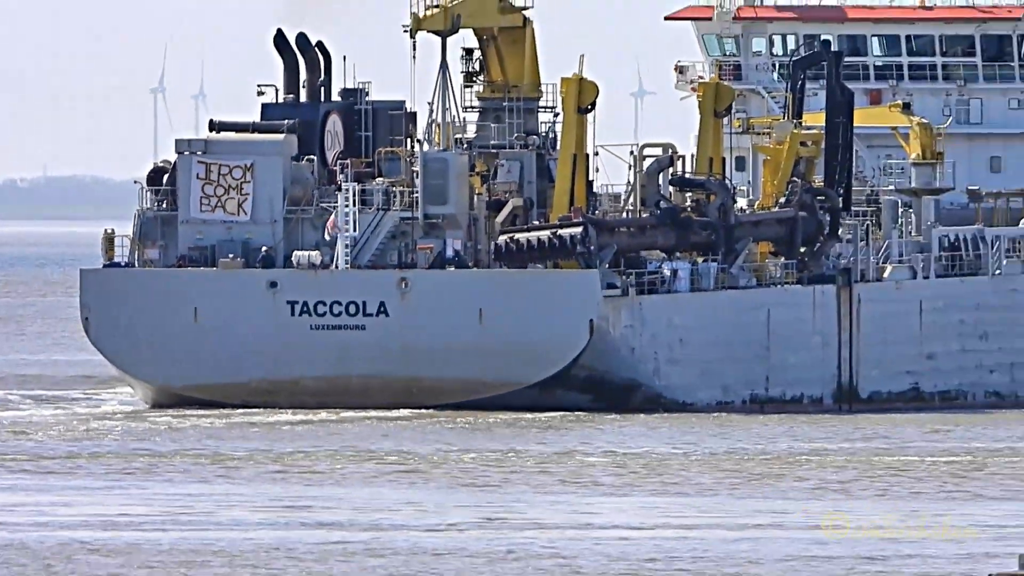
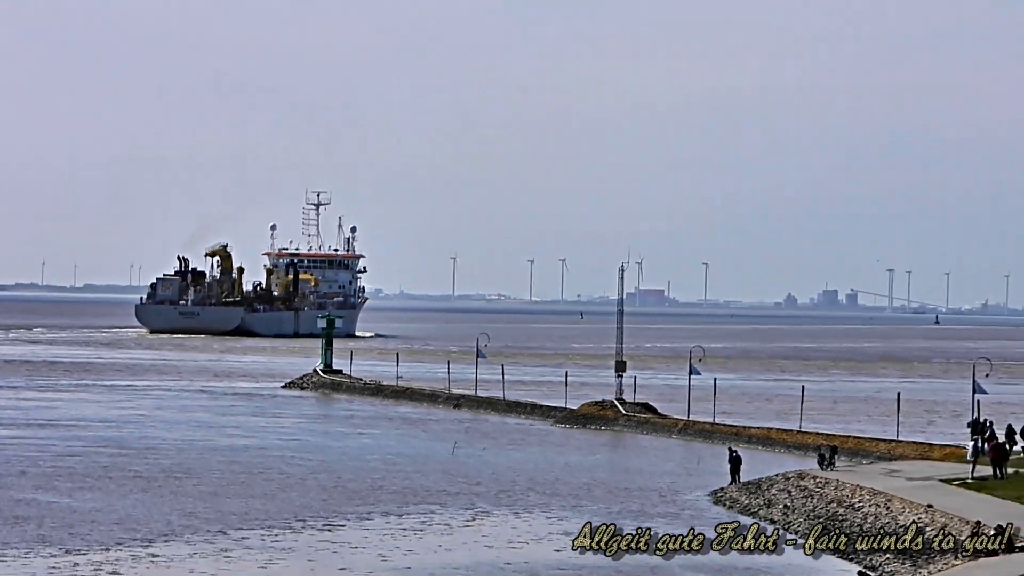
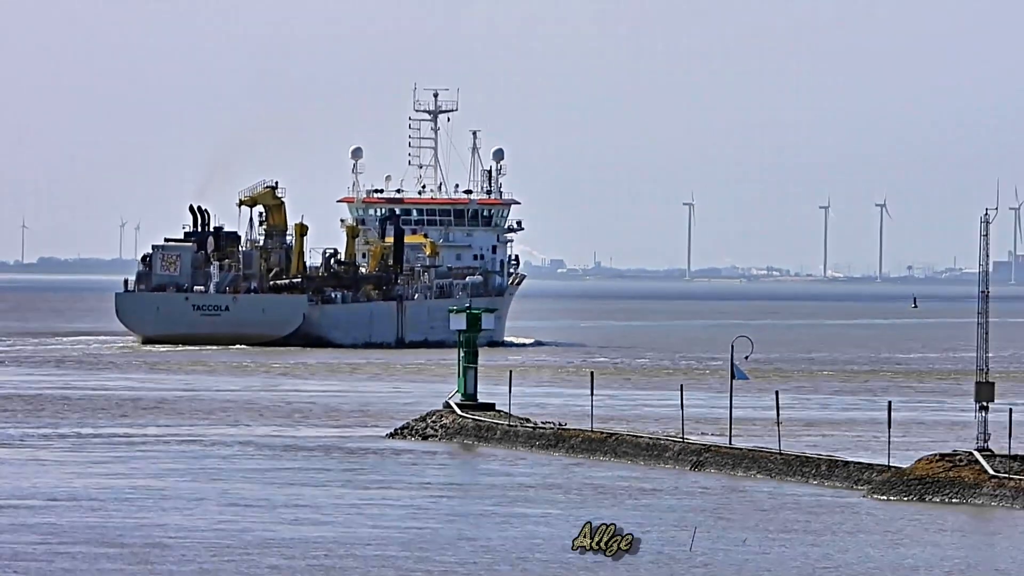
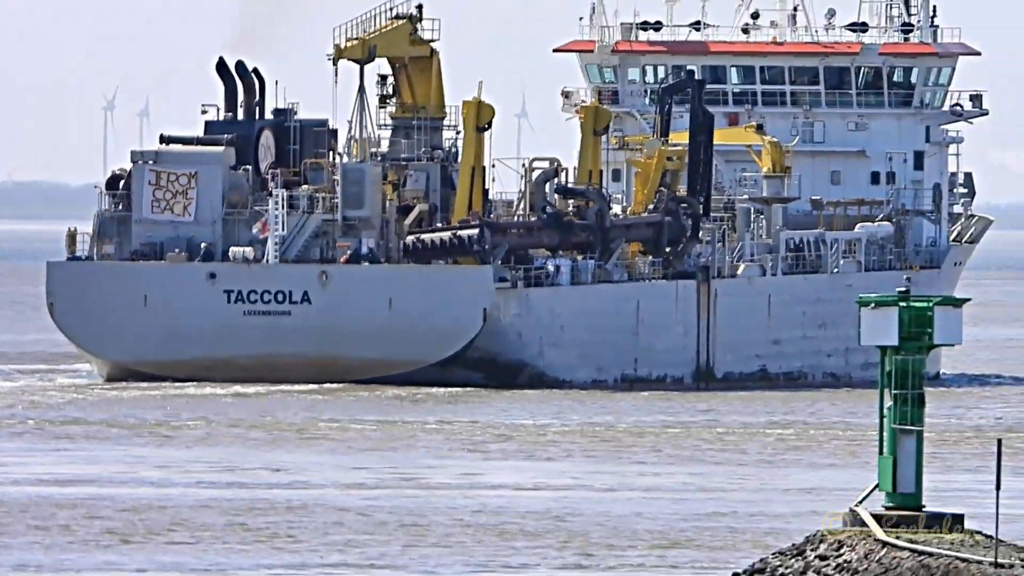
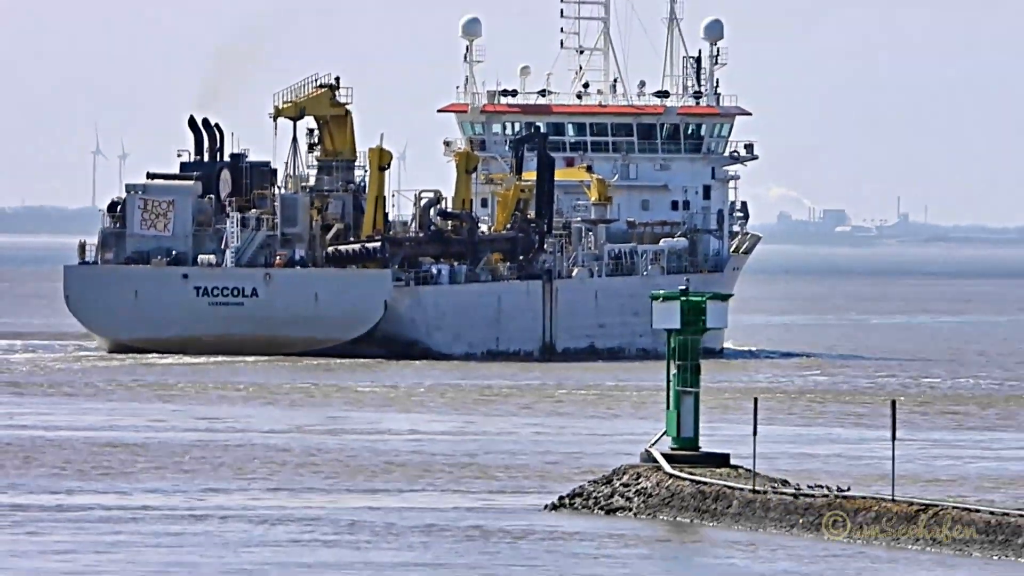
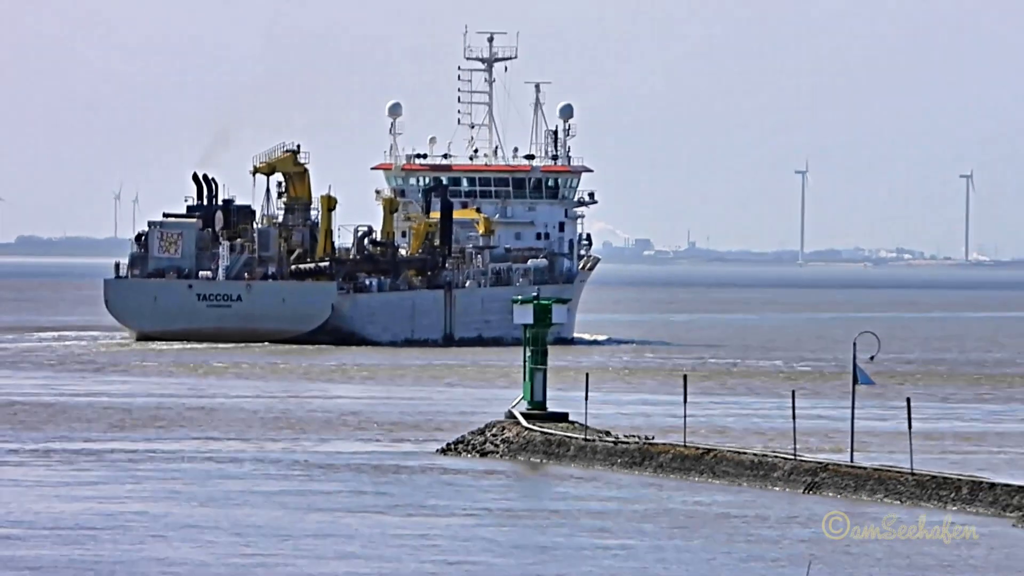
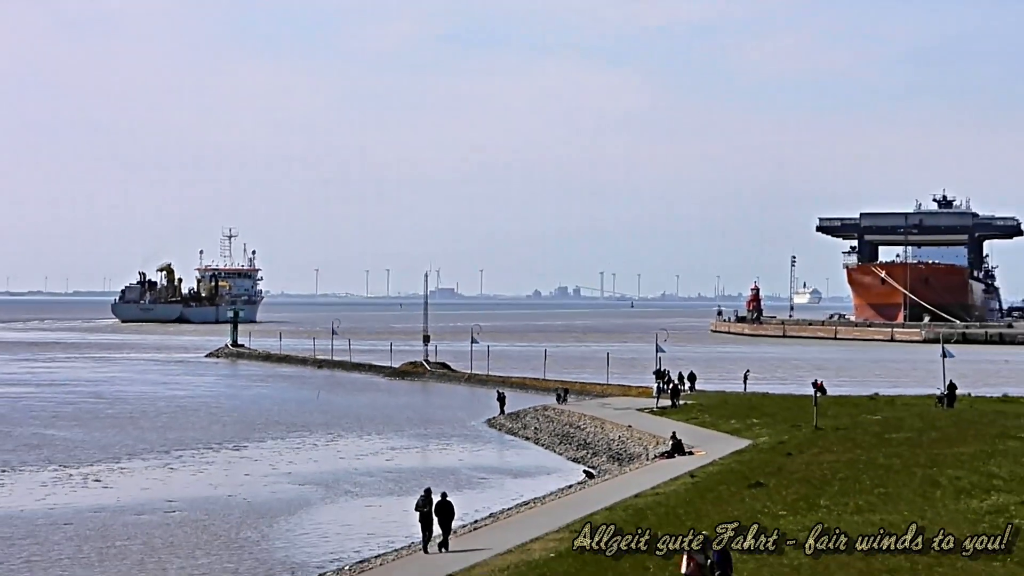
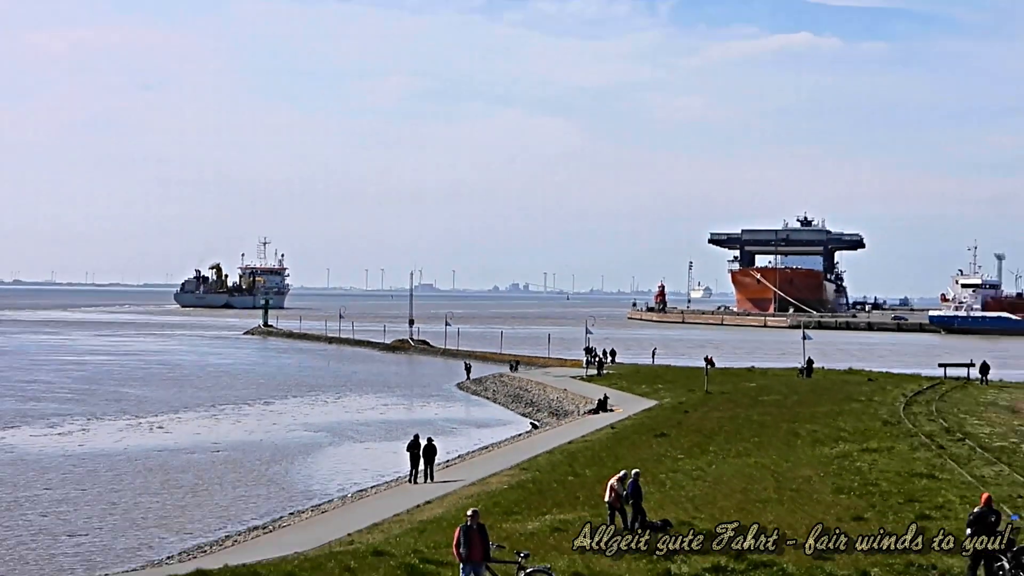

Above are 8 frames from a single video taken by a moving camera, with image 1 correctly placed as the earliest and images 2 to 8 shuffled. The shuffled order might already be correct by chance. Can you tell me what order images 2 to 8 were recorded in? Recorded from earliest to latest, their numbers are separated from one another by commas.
4, 5, 6, 3, 2, 7, 8
